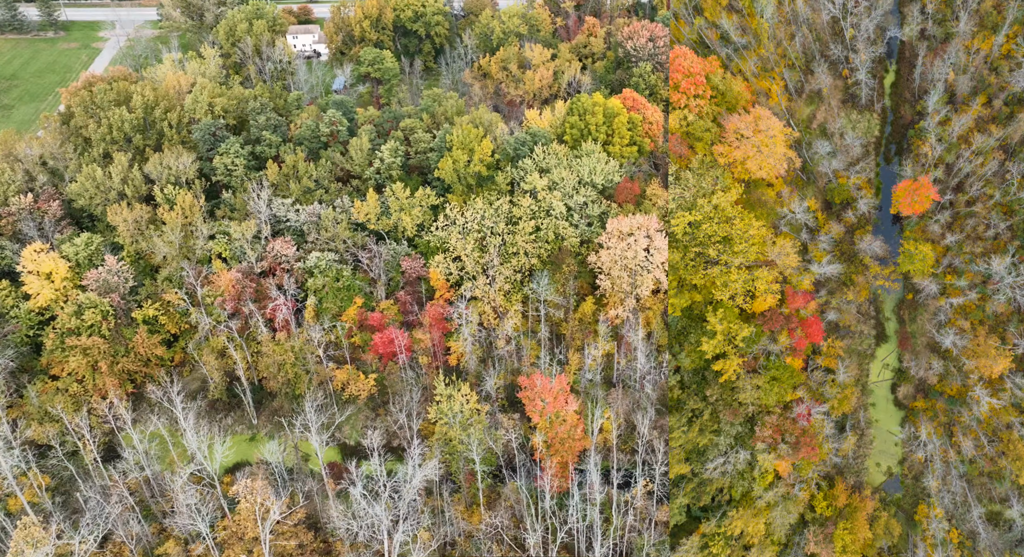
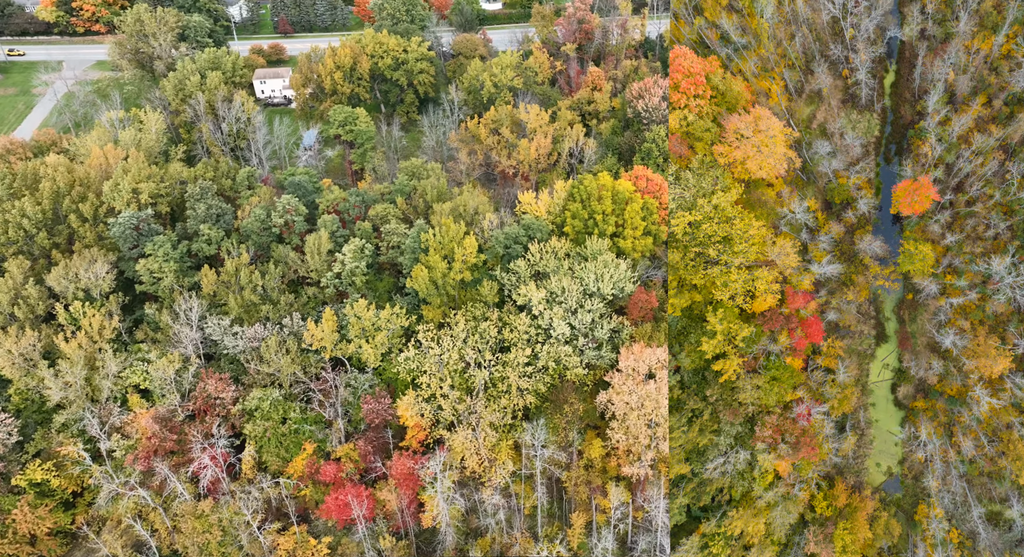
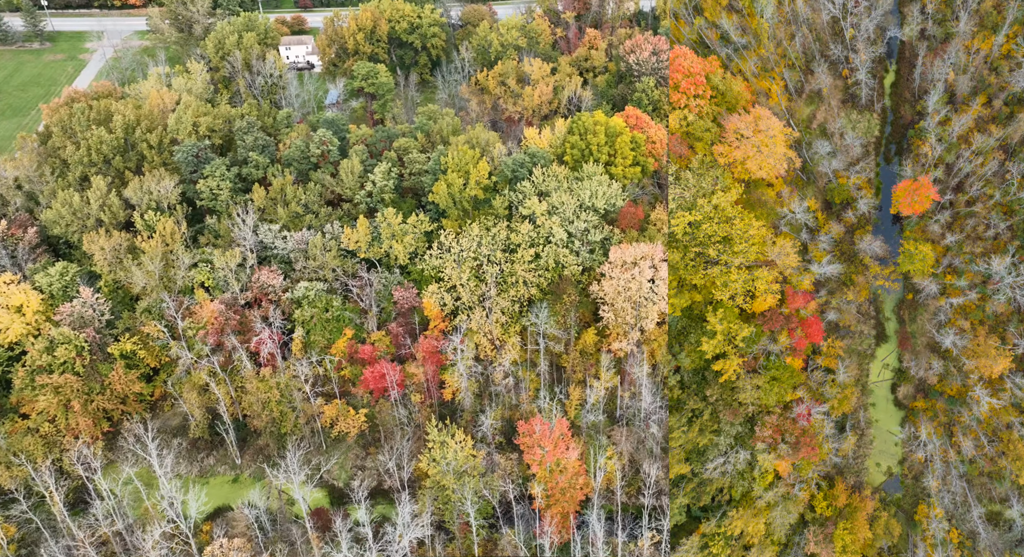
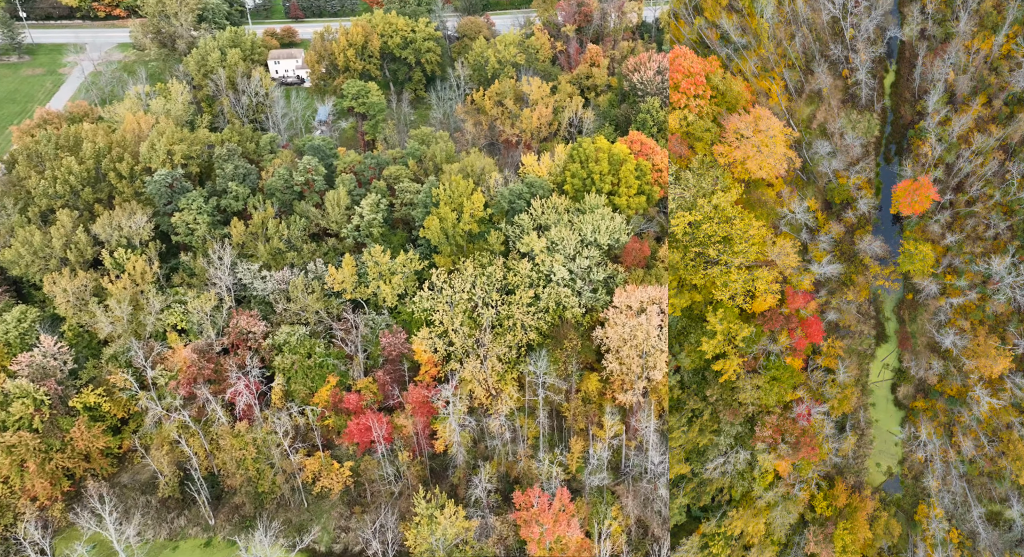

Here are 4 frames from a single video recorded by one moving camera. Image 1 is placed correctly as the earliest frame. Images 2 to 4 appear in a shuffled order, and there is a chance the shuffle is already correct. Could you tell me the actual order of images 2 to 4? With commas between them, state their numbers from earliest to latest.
3, 4, 2
